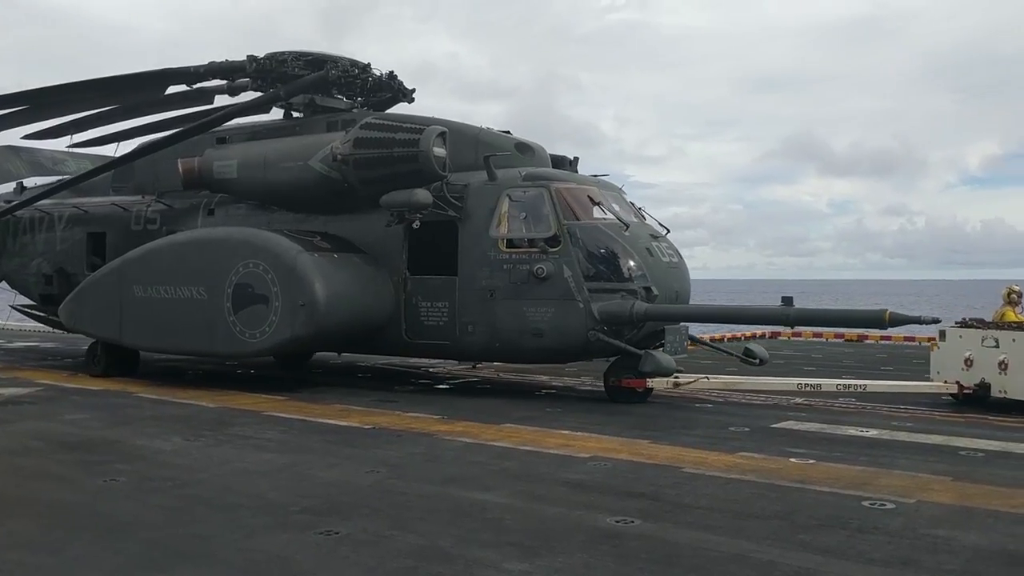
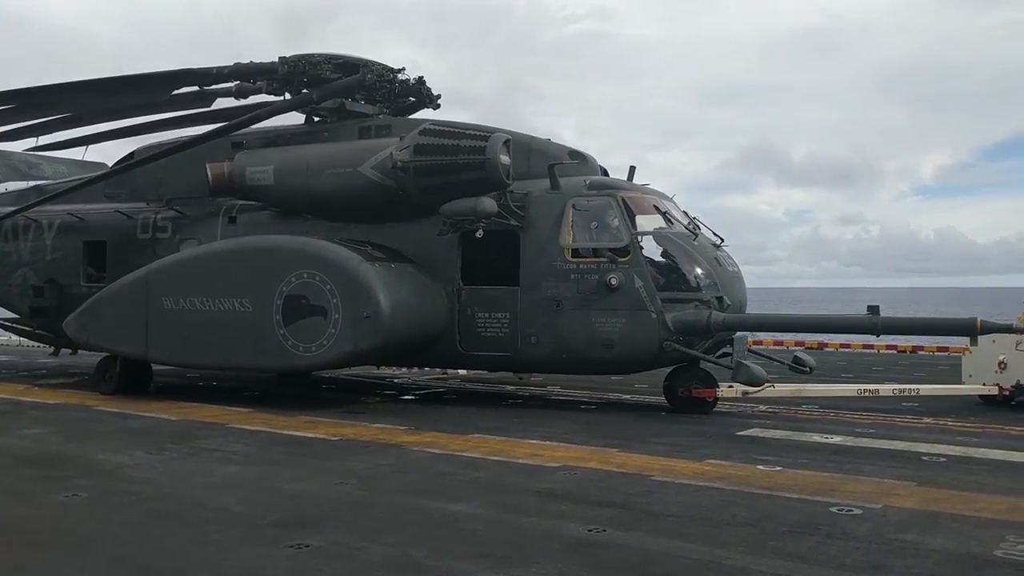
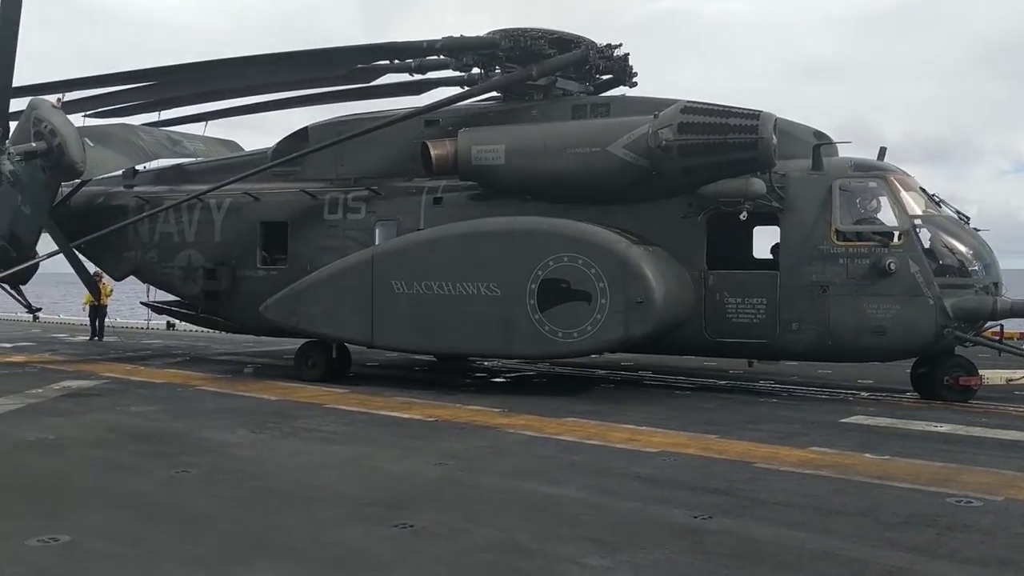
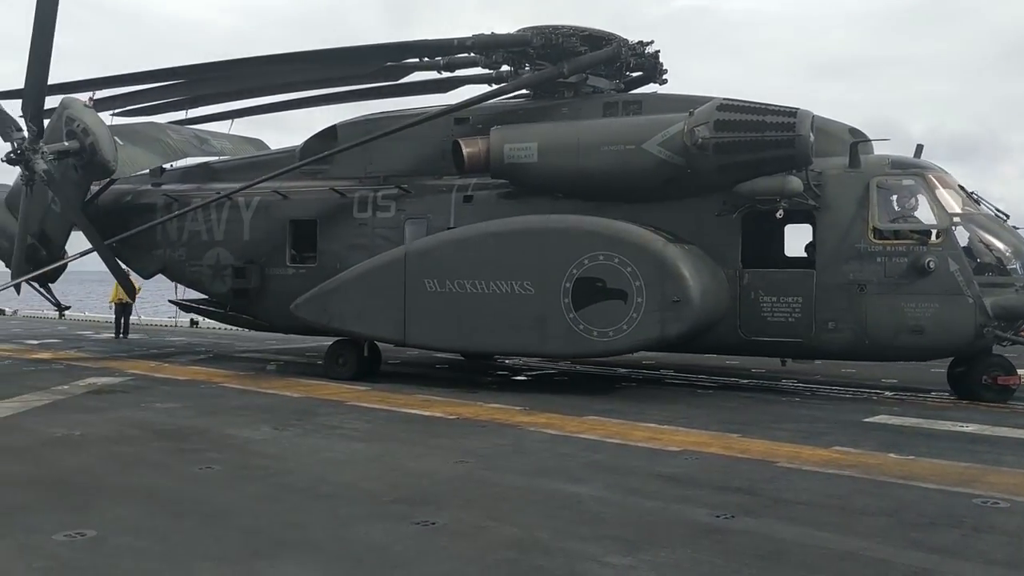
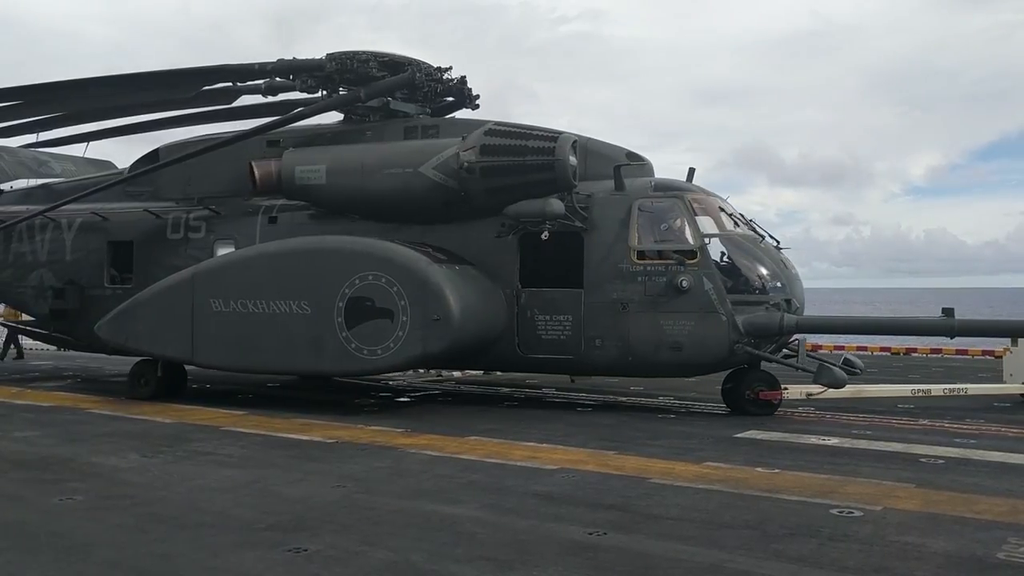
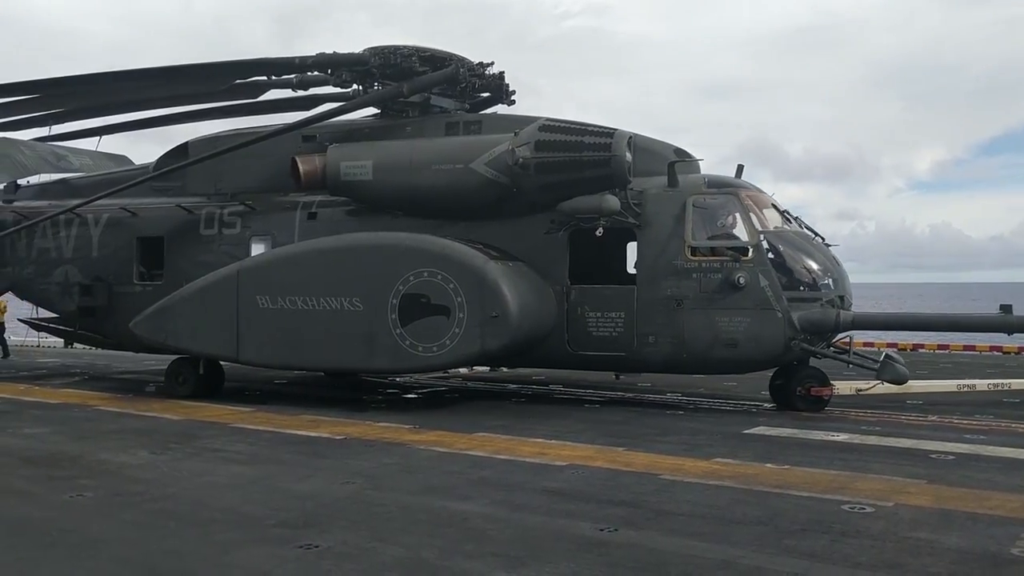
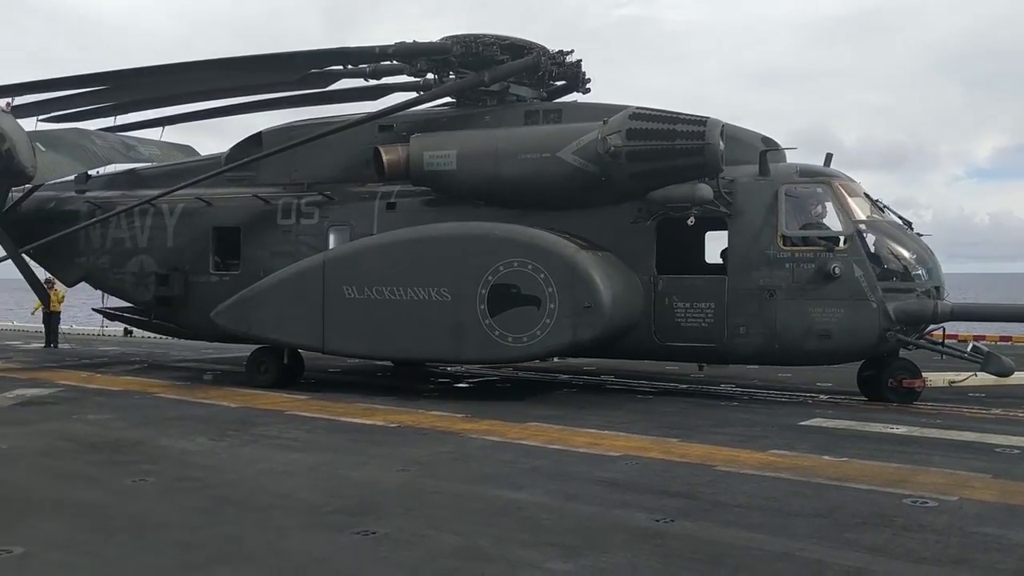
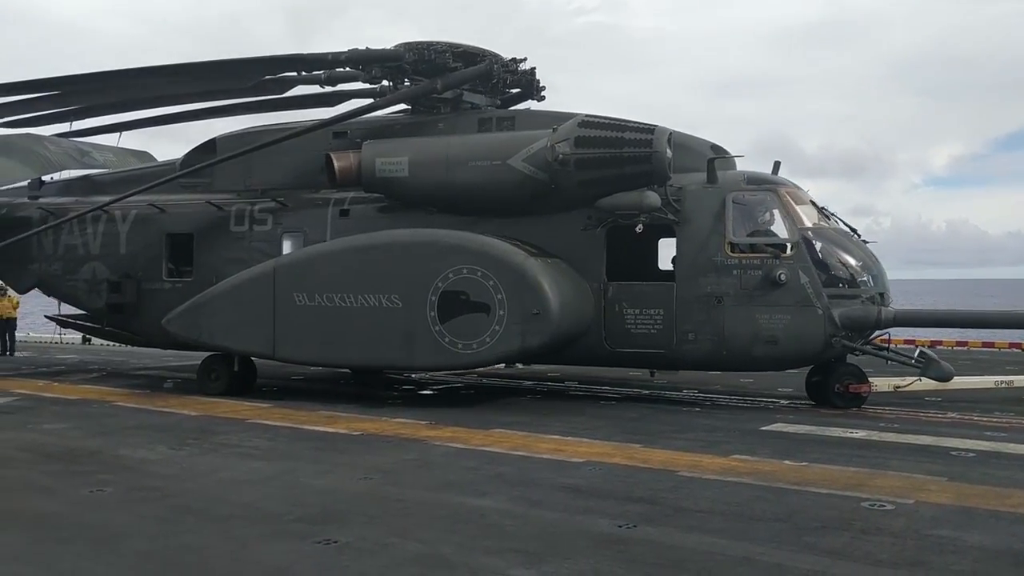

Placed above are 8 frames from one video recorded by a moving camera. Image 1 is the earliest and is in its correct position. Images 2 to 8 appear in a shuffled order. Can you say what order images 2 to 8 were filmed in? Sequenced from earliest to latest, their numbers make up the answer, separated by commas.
2, 5, 6, 8, 7, 3, 4
